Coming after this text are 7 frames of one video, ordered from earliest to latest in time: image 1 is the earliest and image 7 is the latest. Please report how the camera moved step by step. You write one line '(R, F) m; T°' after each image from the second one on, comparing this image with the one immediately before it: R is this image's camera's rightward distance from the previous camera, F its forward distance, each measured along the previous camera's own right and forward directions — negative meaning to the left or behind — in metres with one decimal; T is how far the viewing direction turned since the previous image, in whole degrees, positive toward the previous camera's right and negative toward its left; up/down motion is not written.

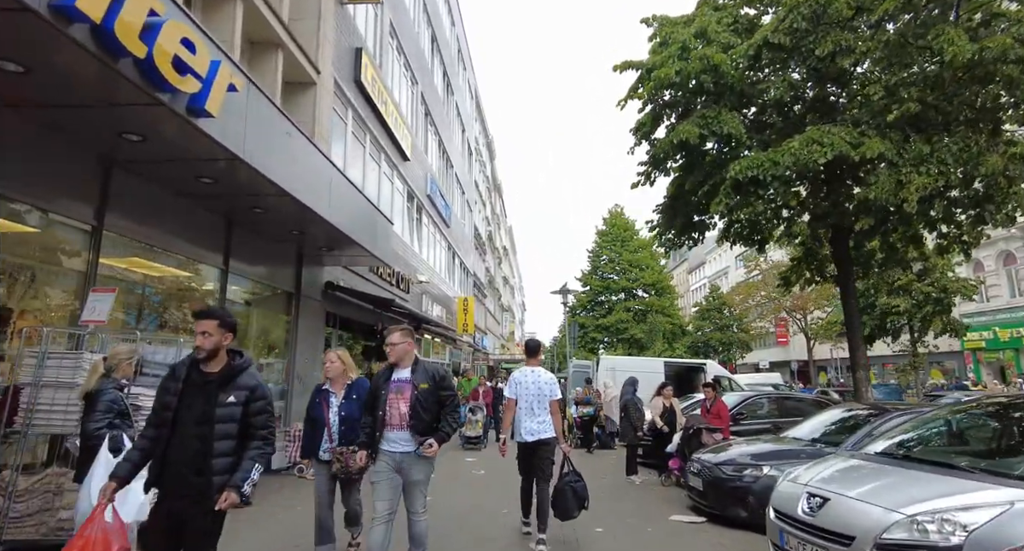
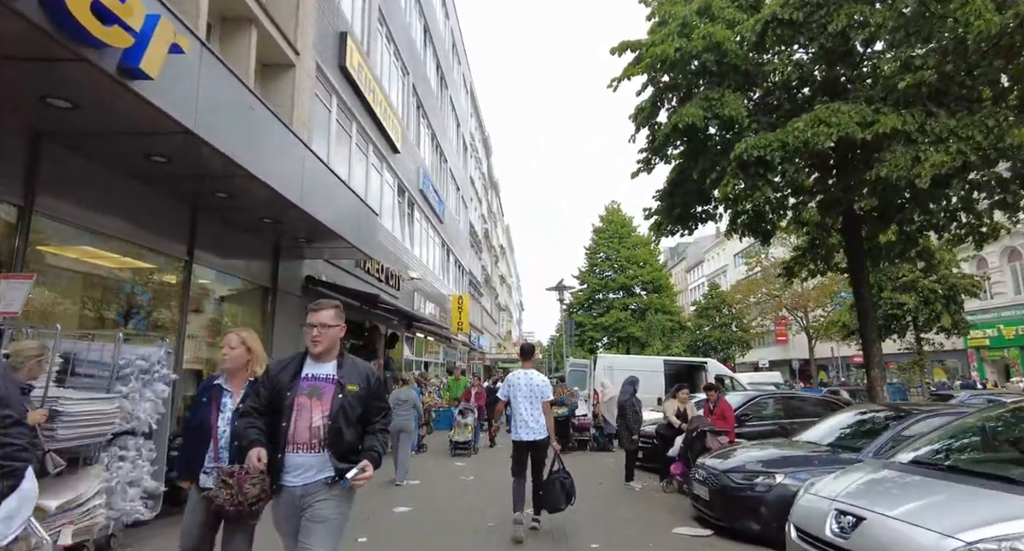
(+0.1, +0.6) m; 0°
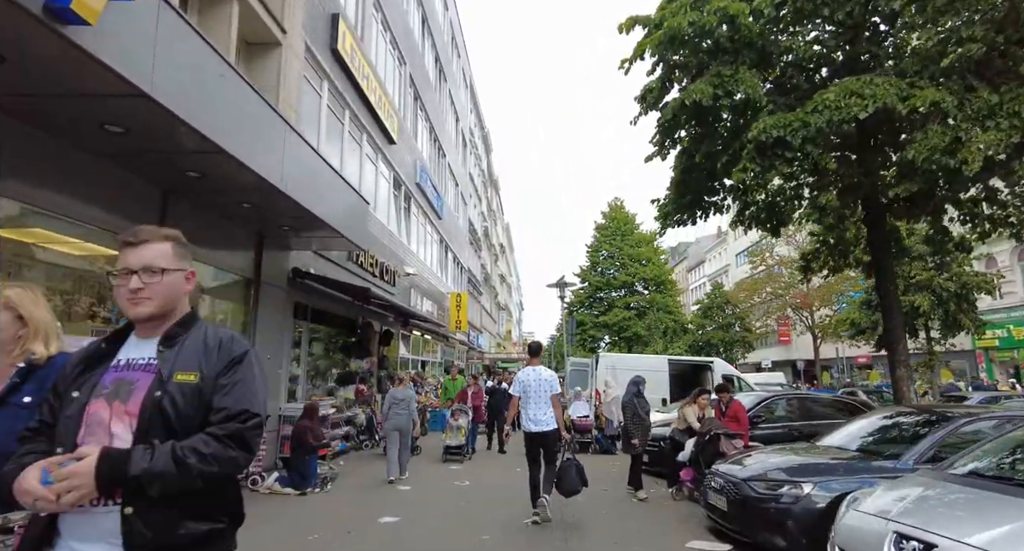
(0.0, +0.6) m; 0°
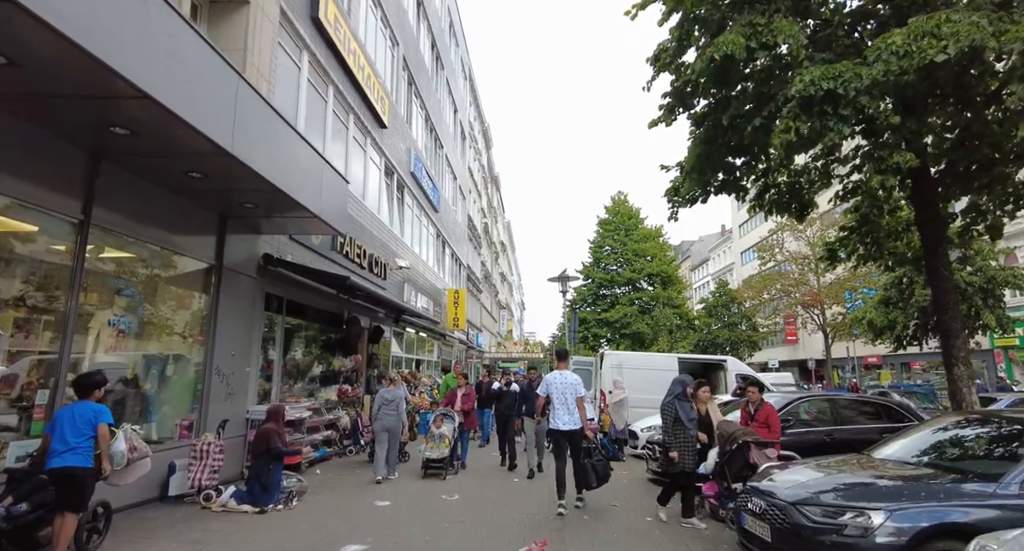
(+0.1, +1.1) m; 0°
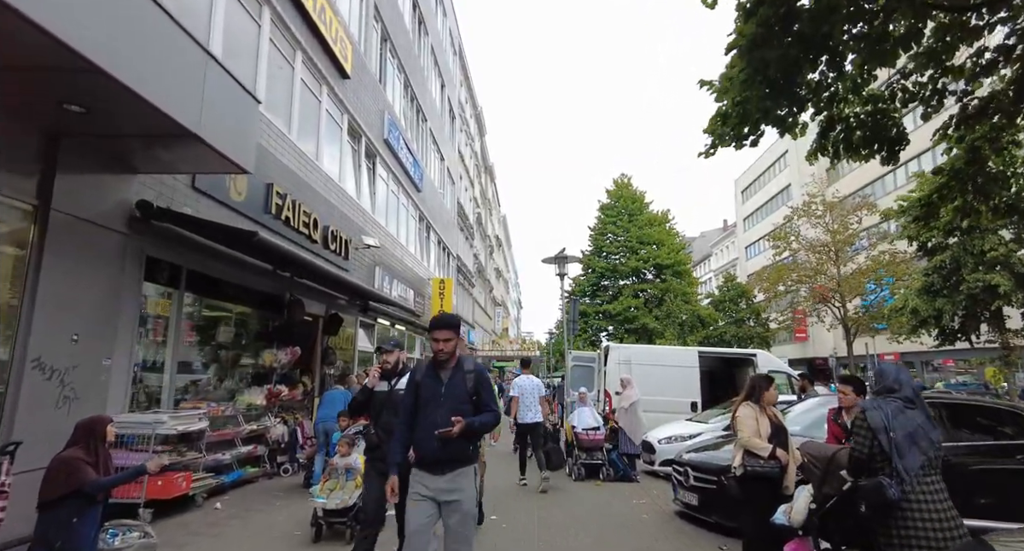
(+0.3, +2.7) m; 0°
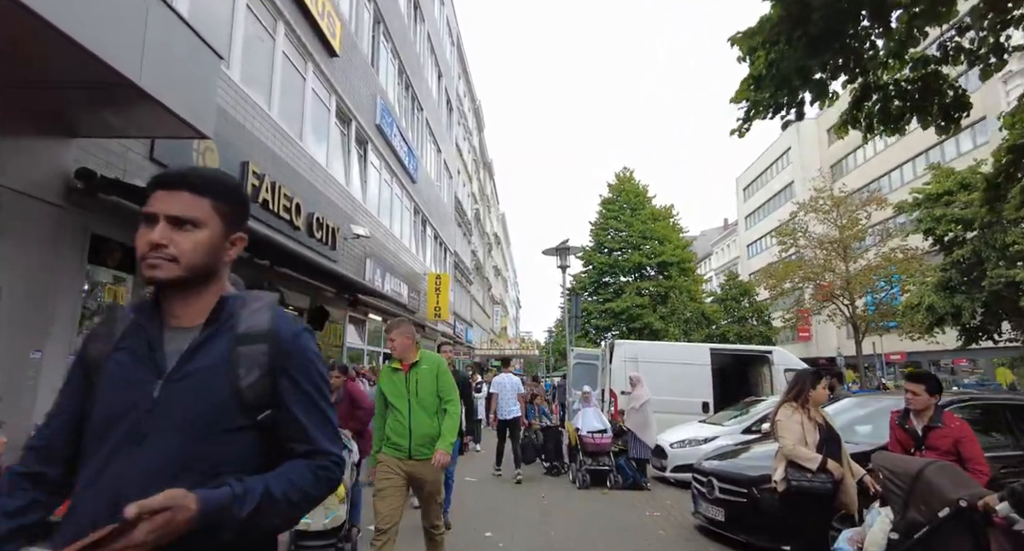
(0.0, +0.9) m; 0°
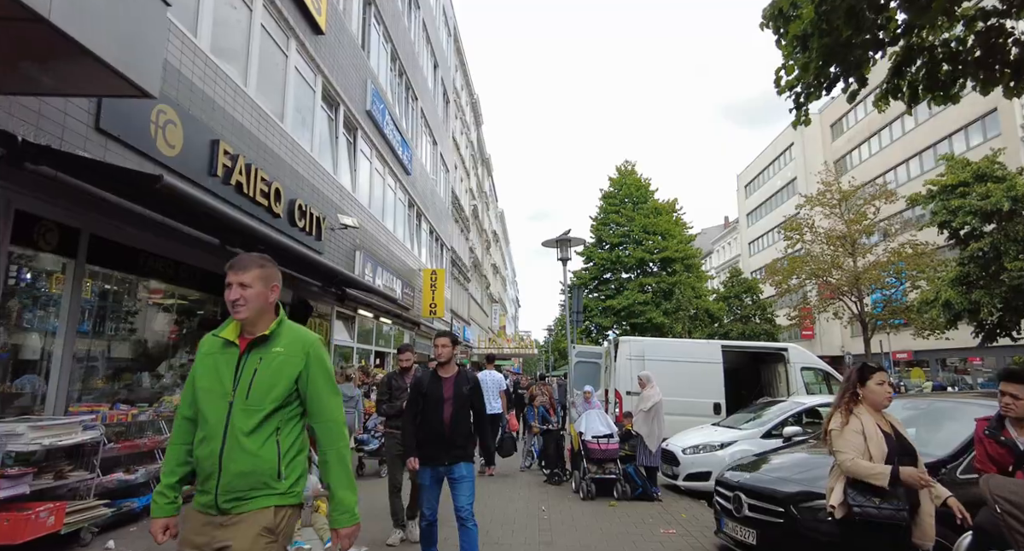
(0.0, +0.8) m; 0°
